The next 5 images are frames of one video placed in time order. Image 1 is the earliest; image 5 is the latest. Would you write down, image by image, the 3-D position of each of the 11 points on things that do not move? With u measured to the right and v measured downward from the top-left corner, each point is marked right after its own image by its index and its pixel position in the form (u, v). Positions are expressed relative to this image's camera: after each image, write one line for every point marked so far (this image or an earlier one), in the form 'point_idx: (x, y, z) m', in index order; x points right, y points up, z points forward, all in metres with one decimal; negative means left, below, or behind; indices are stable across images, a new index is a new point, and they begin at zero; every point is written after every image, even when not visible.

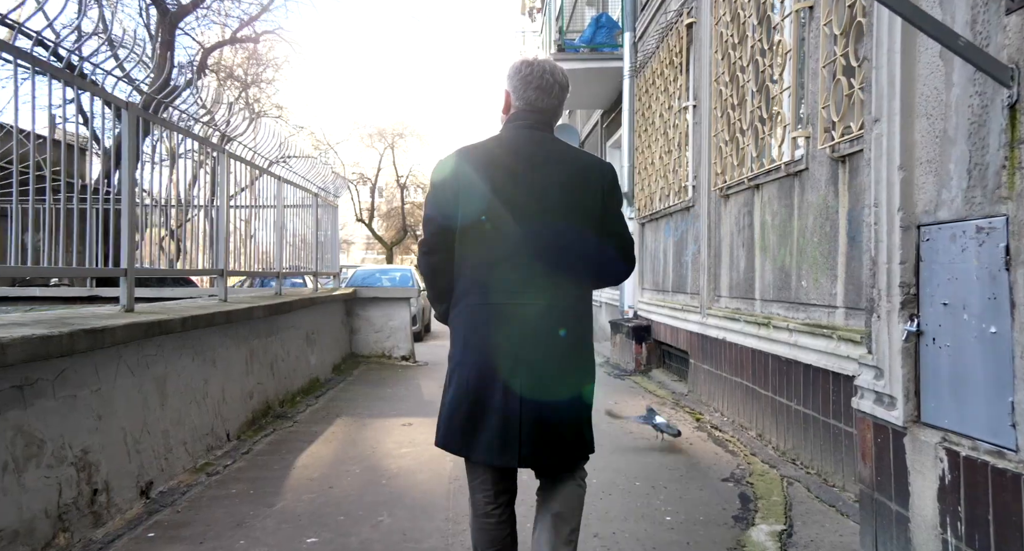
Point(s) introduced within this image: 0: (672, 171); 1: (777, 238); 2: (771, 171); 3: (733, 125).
0: (+1.7, +1.1, +7.5) m
1: (+1.7, +0.3, +4.8) m
2: (+1.7, +0.7, +4.7) m
3: (+1.7, +1.1, +5.4) m
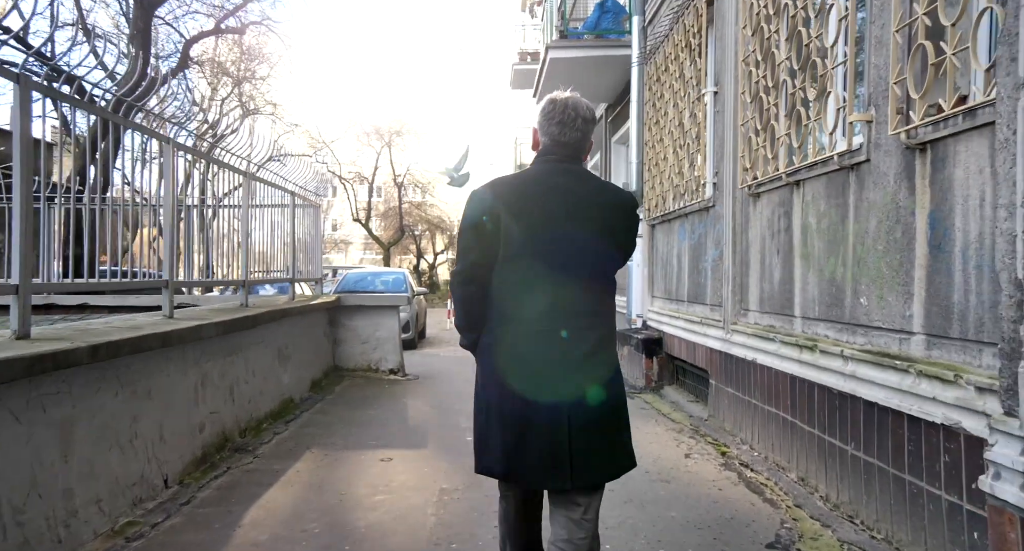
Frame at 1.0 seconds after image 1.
0: (+1.6, +1.0, +6.7) m
1: (+1.7, +0.2, +4.0) m
2: (+1.6, +0.6, +3.9) m
3: (+1.6, +1.1, +4.7) m
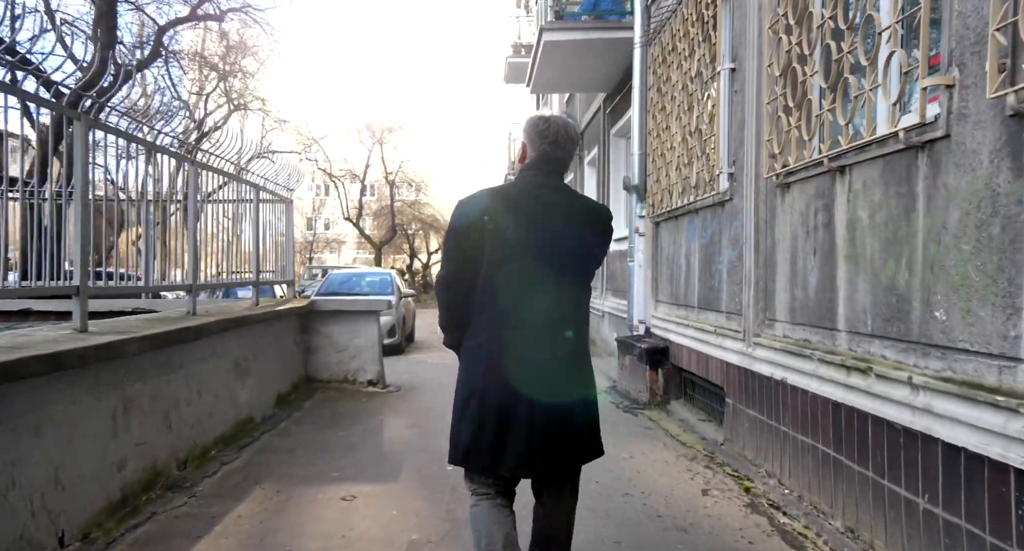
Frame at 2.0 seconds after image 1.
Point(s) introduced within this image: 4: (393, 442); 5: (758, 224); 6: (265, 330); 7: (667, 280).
0: (+1.6, +1.0, +6.0) m
1: (+1.6, +0.2, +3.2) m
2: (+1.6, +0.6, +3.2) m
3: (+1.5, +1.0, +3.9) m
4: (-1.0, -1.3, +5.8) m
5: (+1.6, +0.3, +4.7) m
6: (-2.3, -0.5, +6.6) m
7: (+1.5, 0.0, +7.2) m
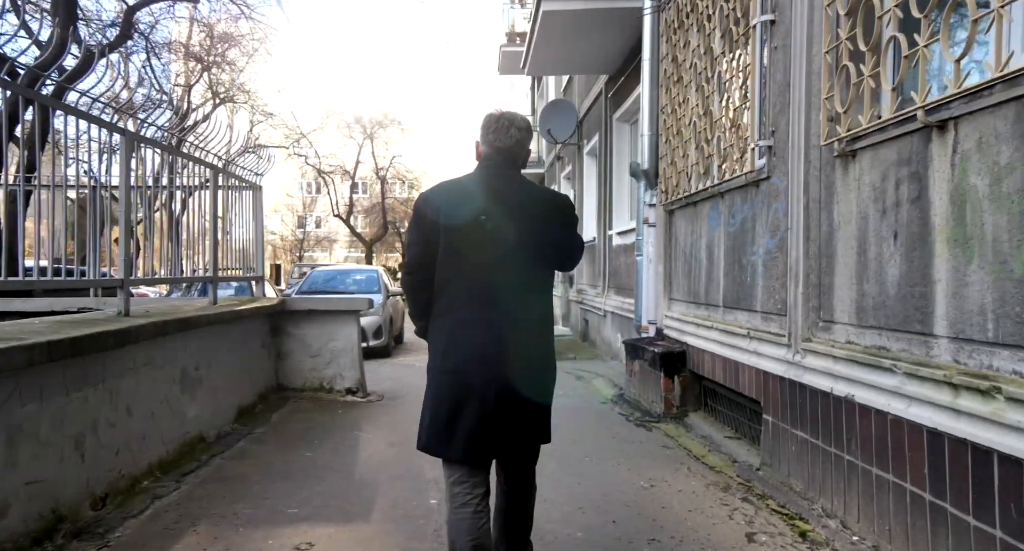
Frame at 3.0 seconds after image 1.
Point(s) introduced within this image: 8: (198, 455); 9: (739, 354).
0: (+1.5, +1.0, +5.1) m
1: (+1.6, +0.2, +2.4) m
2: (+1.6, +0.6, +2.3) m
3: (+1.5, +1.1, +3.1) m
4: (-1.0, -1.3, +5.0) m
5: (+1.6, +0.4, +3.8) m
6: (-2.3, -0.4, +5.8) m
7: (+1.5, 0.0, +6.3) m
8: (-2.1, -1.2, +4.9) m
9: (+1.5, -0.5, +4.8) m
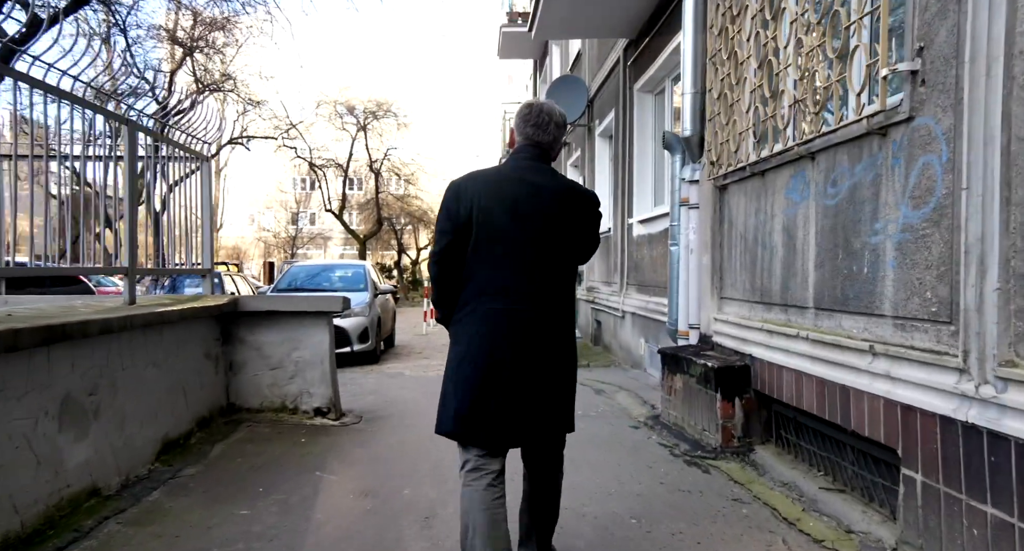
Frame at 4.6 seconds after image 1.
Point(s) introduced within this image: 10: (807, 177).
0: (+1.6, +1.1, +3.7) m
1: (+1.7, +0.2, +1.0) m
2: (+1.7, +0.7, +0.9) m
3: (+1.6, +1.1, +1.6) m
4: (-0.9, -1.2, +3.5) m
5: (+1.6, +0.4, +2.4) m
6: (-2.2, -0.4, +4.3) m
7: (+1.6, +0.1, +4.9) m
8: (-2.0, -1.2, +3.4) m
9: (+1.6, -0.5, +3.4) m
10: (+1.6, +0.5, +4.0) m
